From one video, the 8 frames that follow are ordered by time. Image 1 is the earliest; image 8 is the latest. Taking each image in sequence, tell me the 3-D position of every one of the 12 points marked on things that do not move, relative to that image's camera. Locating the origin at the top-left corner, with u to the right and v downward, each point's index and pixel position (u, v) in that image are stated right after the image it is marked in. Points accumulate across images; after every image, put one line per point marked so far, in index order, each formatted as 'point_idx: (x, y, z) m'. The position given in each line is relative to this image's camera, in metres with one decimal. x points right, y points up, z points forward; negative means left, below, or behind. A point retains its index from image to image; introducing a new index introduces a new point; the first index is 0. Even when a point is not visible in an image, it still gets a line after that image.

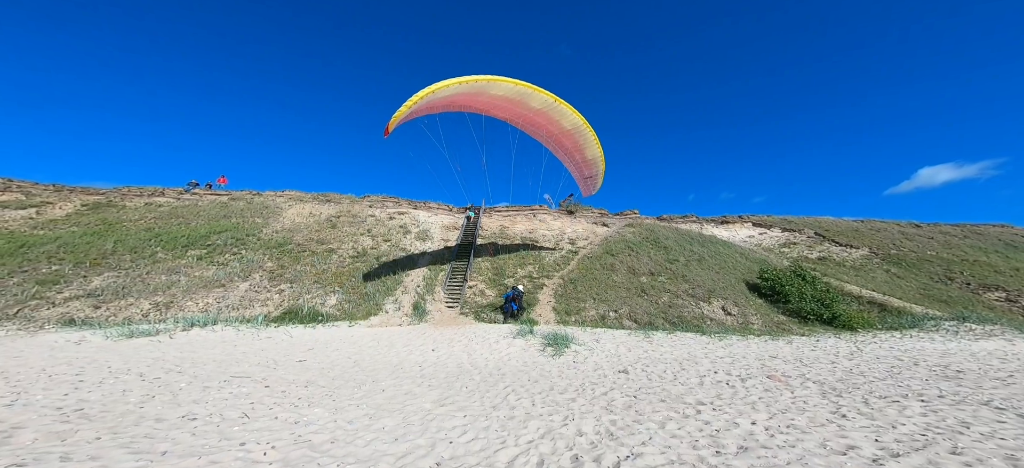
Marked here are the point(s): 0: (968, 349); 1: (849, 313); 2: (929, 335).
0: (+14.8, -3.9, +11.2) m
1: (+16.0, -3.9, +16.3) m
2: (+16.4, -4.2, +13.6) m
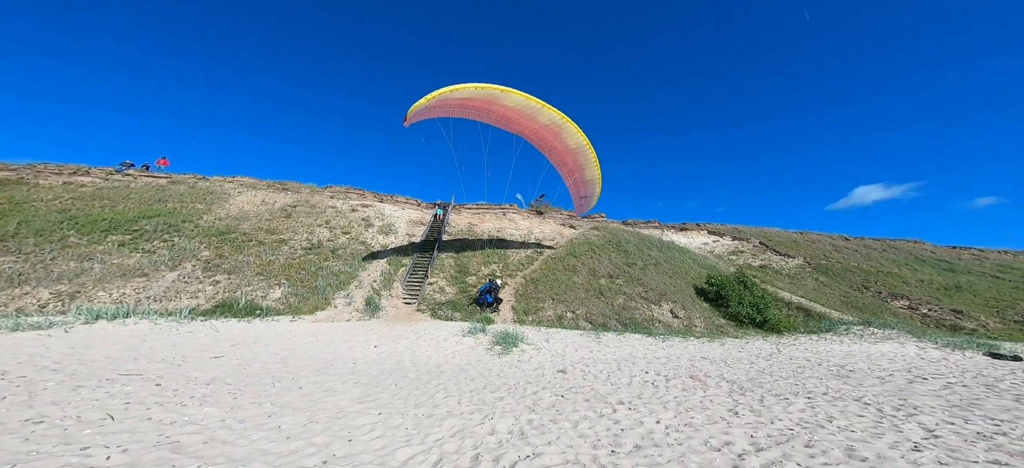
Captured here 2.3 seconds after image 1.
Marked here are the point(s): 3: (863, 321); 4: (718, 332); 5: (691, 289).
0: (+12.7, -4.4, +12.3) m
1: (+13.5, -4.4, +17.5) m
2: (+14.2, -4.7, +14.9) m
3: (+18.0, -4.6, +18.0) m
4: (+9.4, -4.5, +15.6) m
5: (+10.4, -3.2, +20.4) m
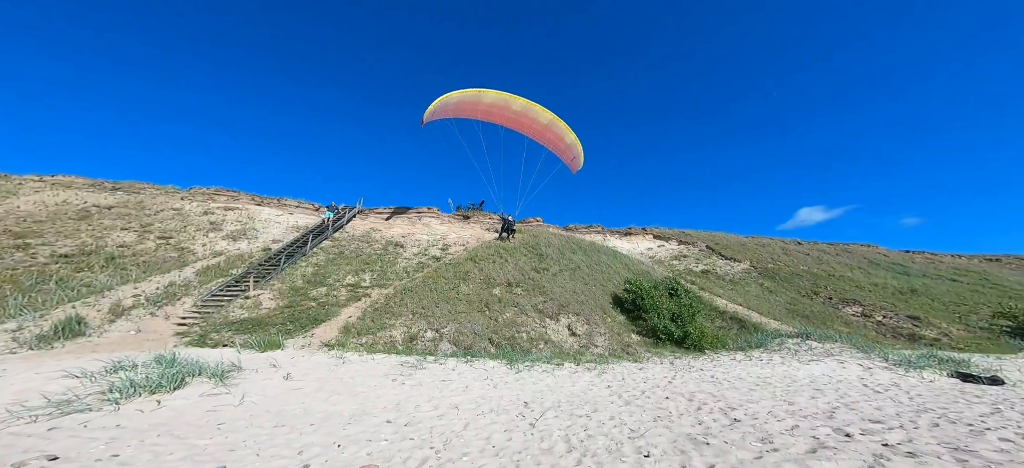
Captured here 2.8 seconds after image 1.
0: (+7.4, -3.8, +8.9) m
1: (+8.0, -4.1, +14.2) m
2: (+8.8, -4.3, +11.6) m
3: (+12.5, -4.3, +14.9) m
4: (+4.0, -4.2, +12.0) m
5: (+4.8, -3.1, +17.0) m
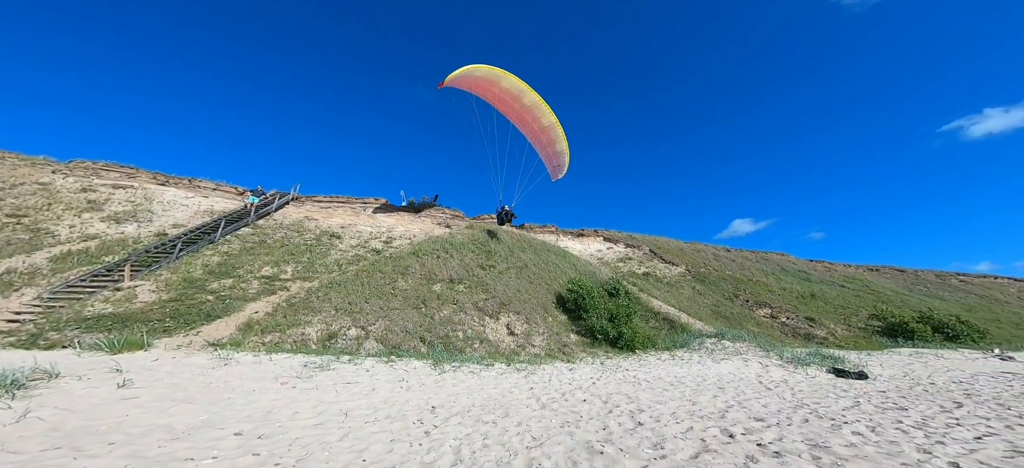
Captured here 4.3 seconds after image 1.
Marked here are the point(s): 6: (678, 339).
0: (+5.6, -4.0, +9.6) m
1: (+5.5, -4.3, +15.0) m
2: (+6.6, -4.5, +12.4) m
3: (+9.9, -4.7, +16.2) m
4: (+1.8, -4.2, +12.3) m
5: (+2.0, -3.1, +17.3) m
6: (+7.7, -4.7, +15.5) m
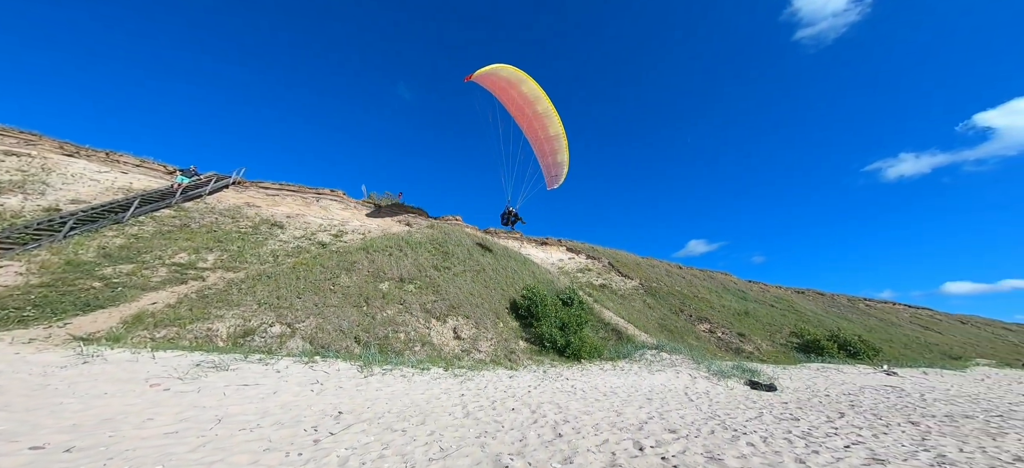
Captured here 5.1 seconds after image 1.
0: (+3.9, -4.5, +10.0) m
1: (+3.2, -4.8, +15.3) m
2: (+4.5, -5.1, +12.8) m
3: (+7.4, -5.5, +17.0) m
4: (-0.2, -4.4, +12.2) m
5: (-0.4, -3.4, +17.3) m
6: (+5.3, -5.4, +16.0) m
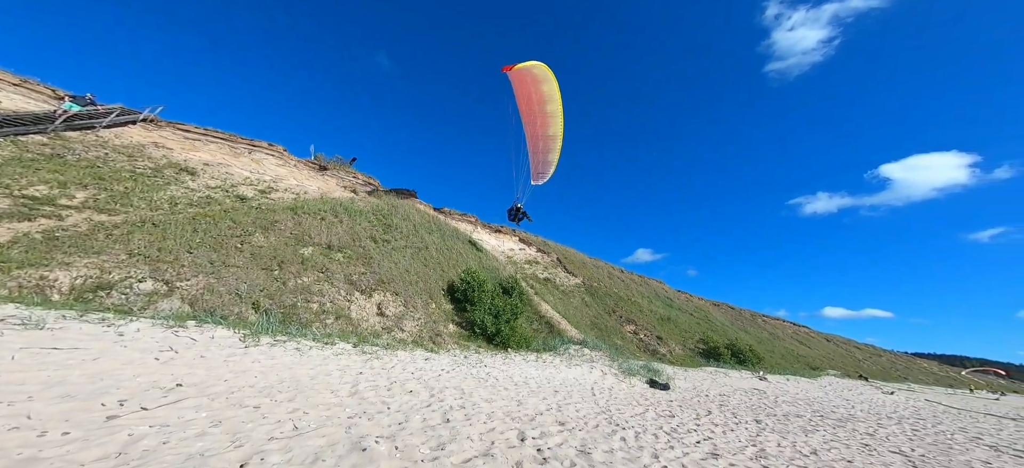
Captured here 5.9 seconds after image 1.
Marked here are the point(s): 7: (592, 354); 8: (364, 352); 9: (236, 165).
0: (+1.3, -4.4, +10.3) m
1: (0.0, -4.4, +15.5) m
2: (+1.5, -5.0, +13.2) m
3: (+3.8, -5.6, +17.7) m
4: (-2.9, -3.7, +12.0) m
5: (-3.6, -2.4, +17.0) m
6: (+1.8, -5.2, +16.5) m
7: (+3.6, -5.4, +15.5) m
8: (-3.5, -2.8, +8.1) m
9: (-12.1, +3.0, +14.9) m
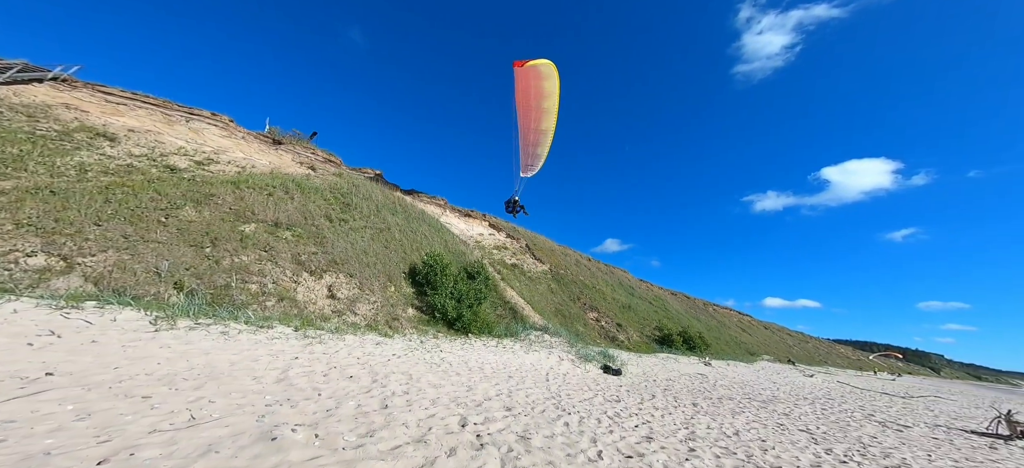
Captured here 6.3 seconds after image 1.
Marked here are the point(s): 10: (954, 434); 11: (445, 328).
0: (0.0, -4.0, +10.3) m
1: (-1.8, -3.7, +15.3) m
2: (-0.1, -4.4, +13.3) m
3: (+1.8, -4.9, +17.9) m
4: (-4.4, -3.1, +11.6) m
5: (-5.4, -1.6, +16.4) m
6: (-0.1, -4.5, +16.6) m
7: (+1.8, -4.8, +15.7) m
8: (-4.6, -2.3, +7.7) m
9: (-13.5, +4.1, +13.5) m
10: (+10.6, -4.8, +8.3) m
11: (-2.9, -4.0, +14.5) m
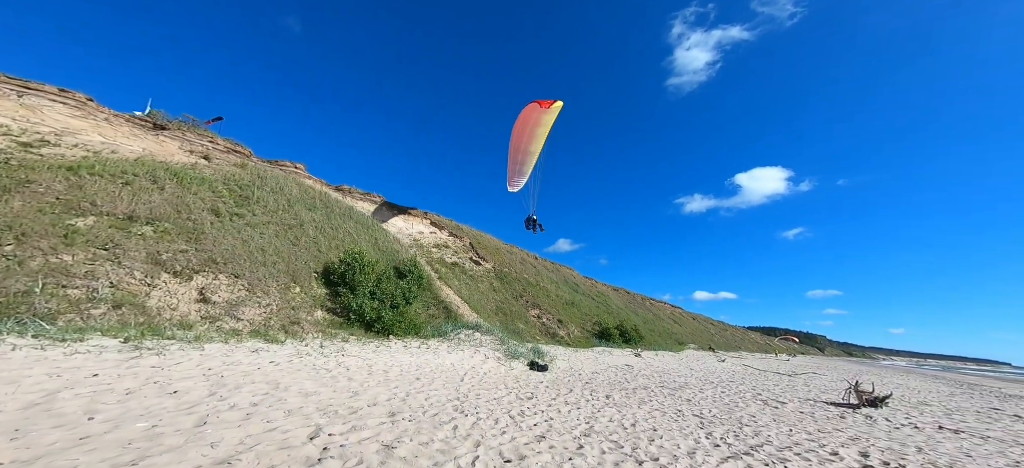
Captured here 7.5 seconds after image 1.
0: (-2.7, -3.8, +9.6) m
1: (-5.1, -3.5, +14.4) m
2: (-3.1, -4.2, +12.6) m
3: (-1.9, -4.7, +17.4) m
4: (-7.2, -2.9, +10.3) m
5: (-8.9, -1.4, +15.0) m
6: (-3.6, -4.3, +15.8) m
7: (-1.6, -4.6, +15.3) m
8: (-6.9, -2.1, +6.4) m
9: (-16.5, +4.2, +10.9) m
10: (+8.2, -4.6, +9.1) m
11: (-6.2, -3.8, +13.4) m
